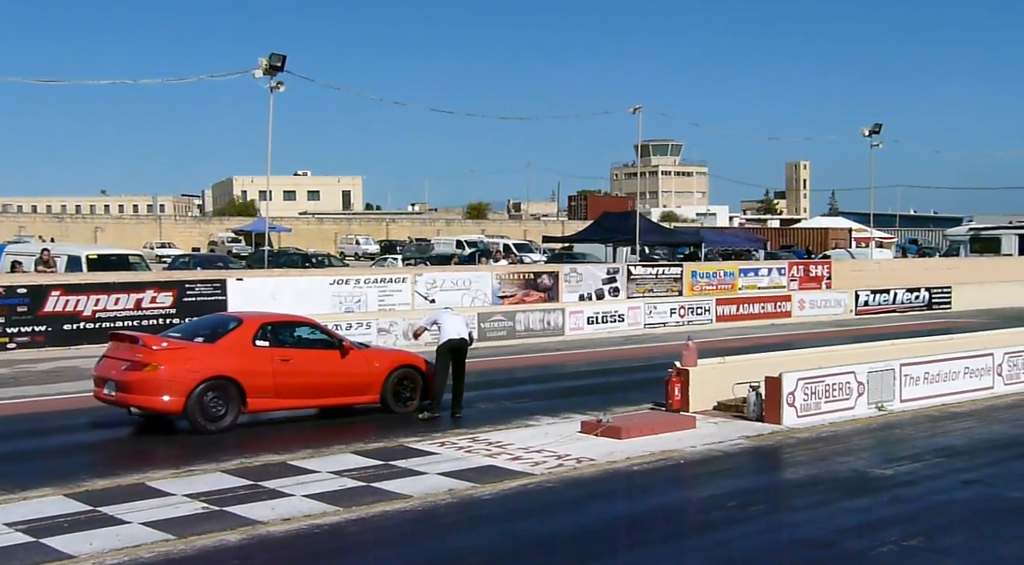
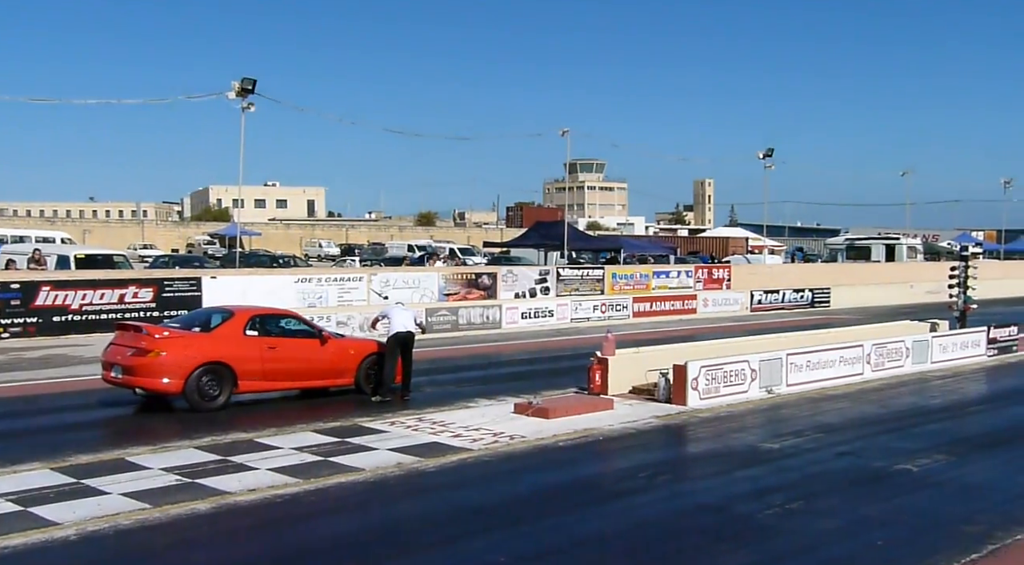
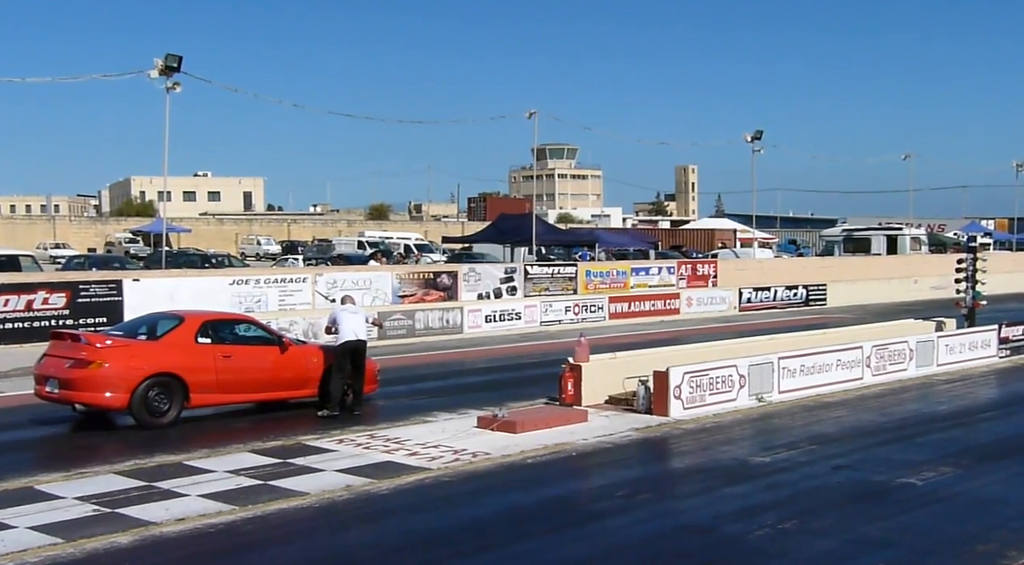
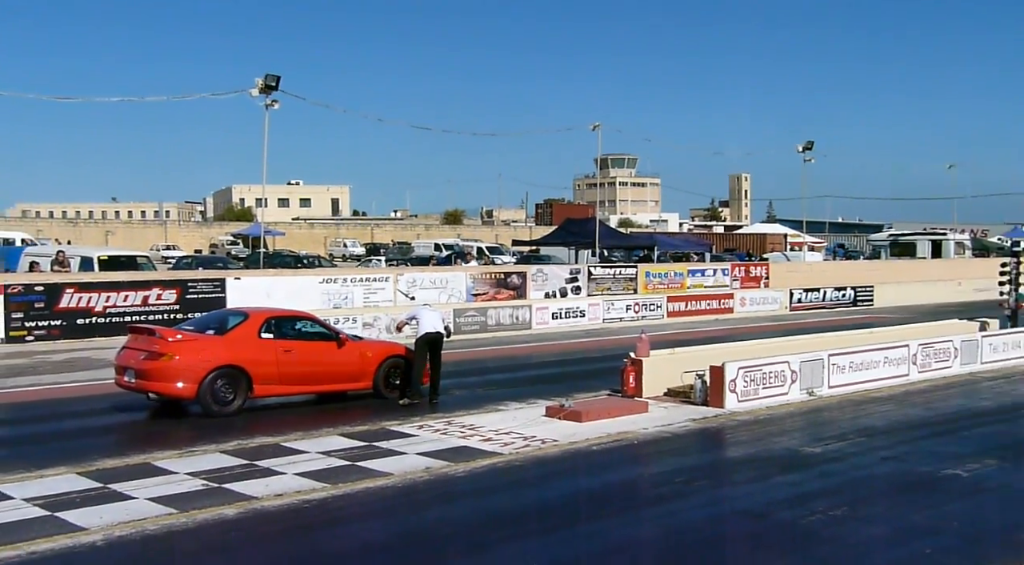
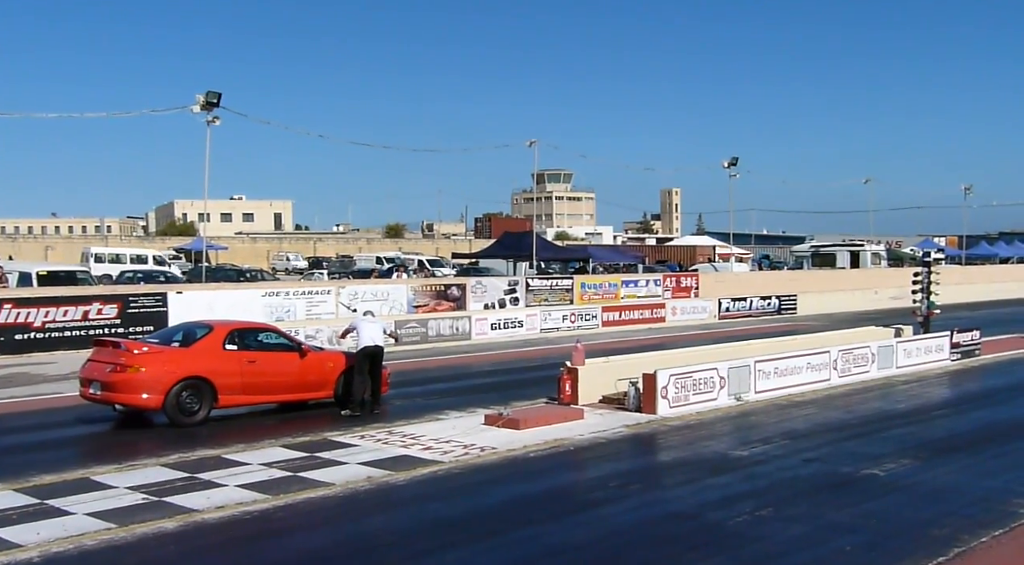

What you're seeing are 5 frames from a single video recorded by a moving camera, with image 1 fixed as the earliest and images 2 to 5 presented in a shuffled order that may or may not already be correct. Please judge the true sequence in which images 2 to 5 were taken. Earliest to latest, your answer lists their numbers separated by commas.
4, 2, 5, 3
